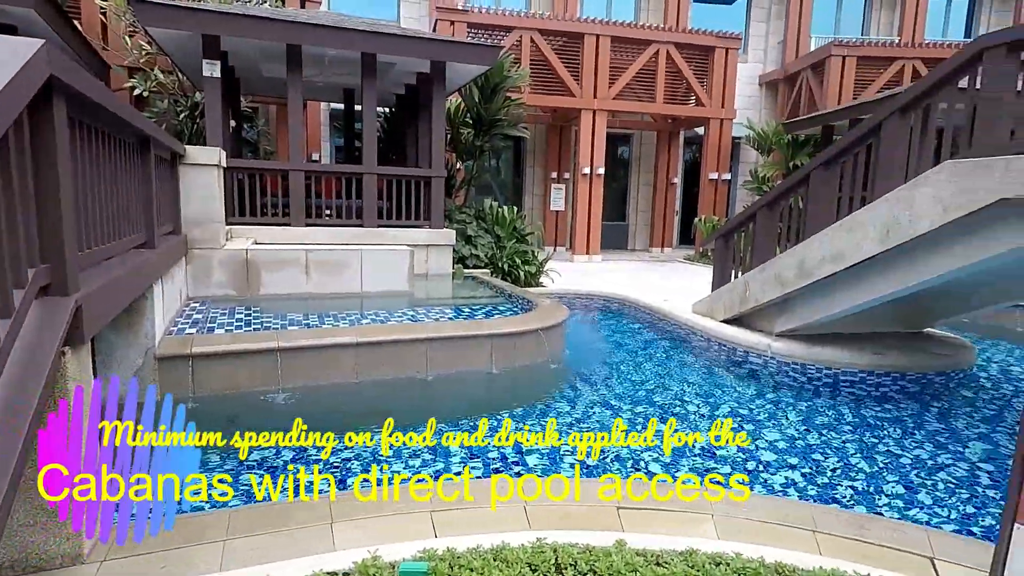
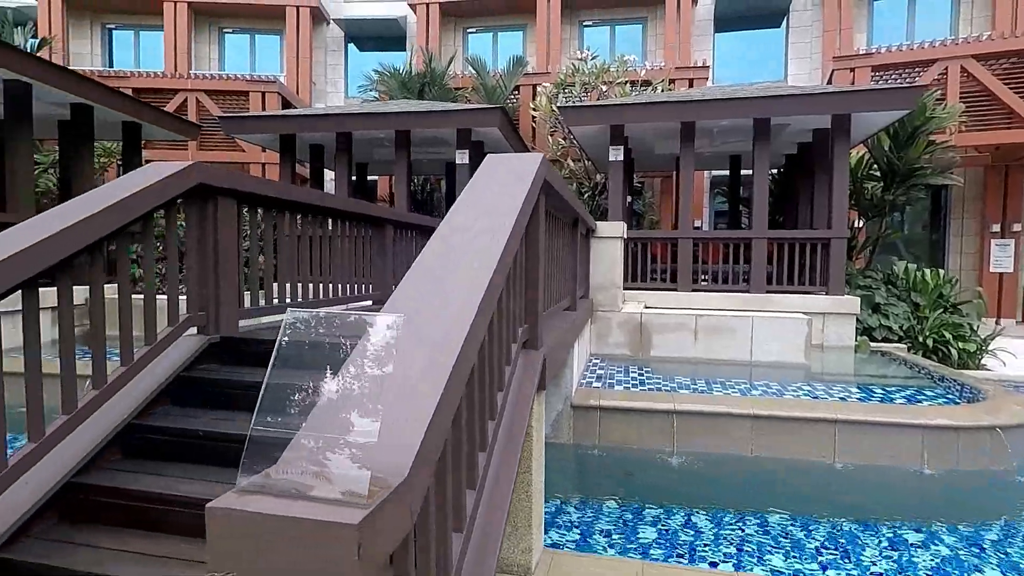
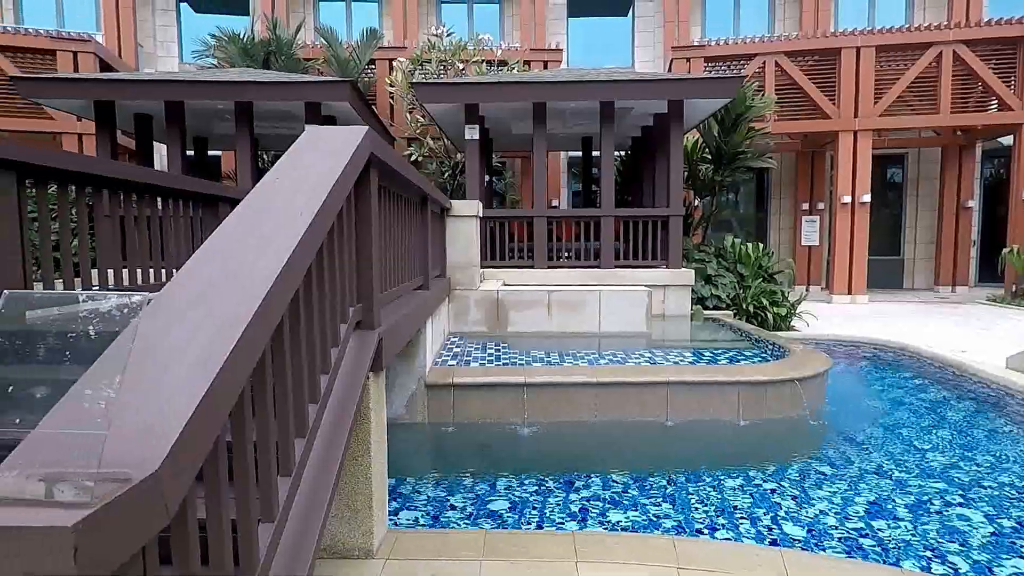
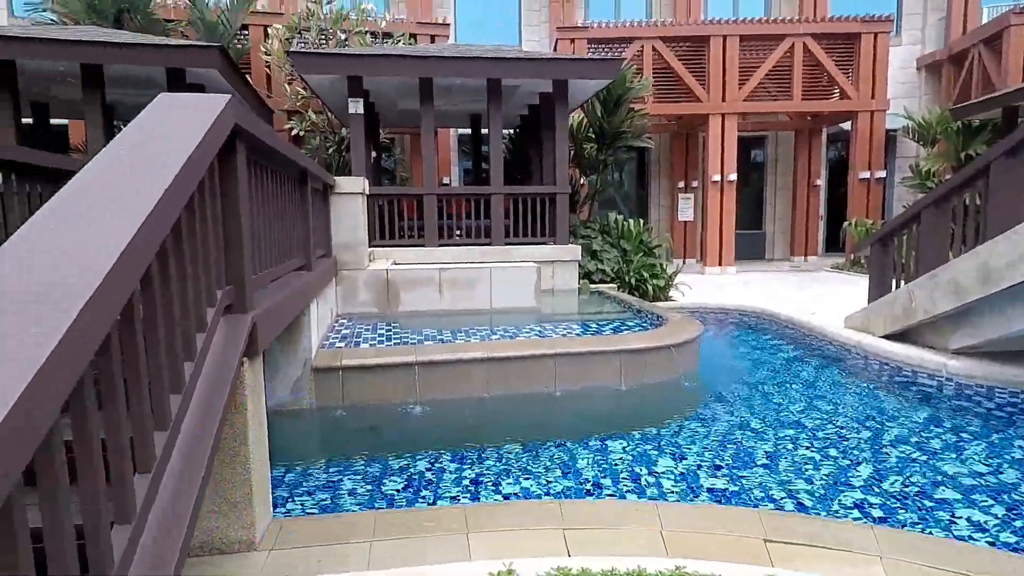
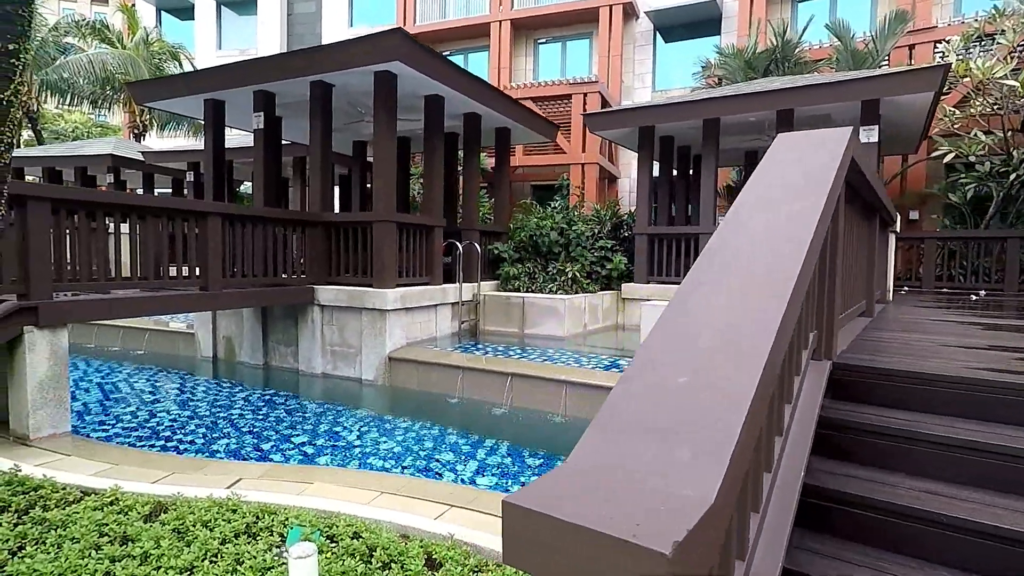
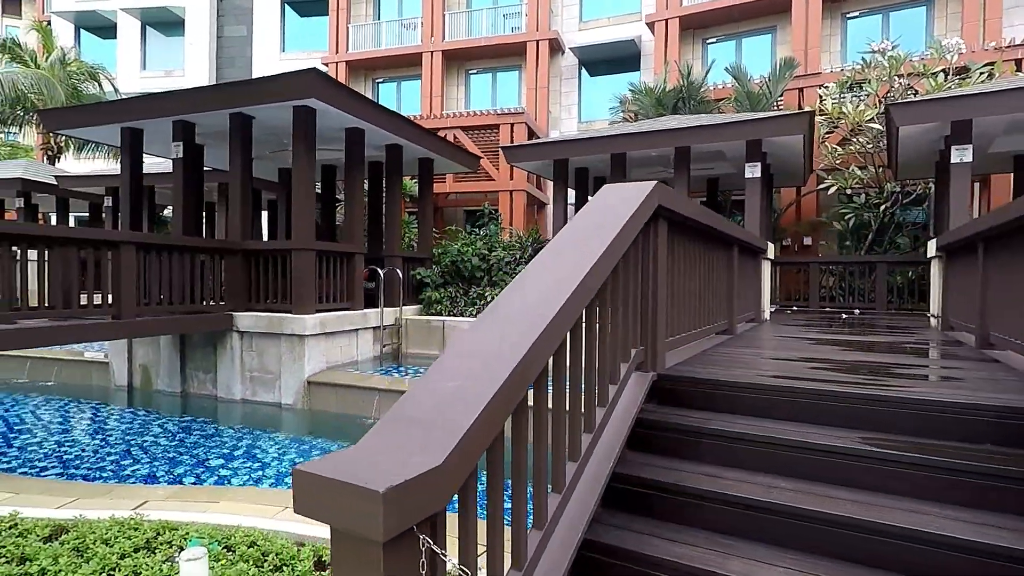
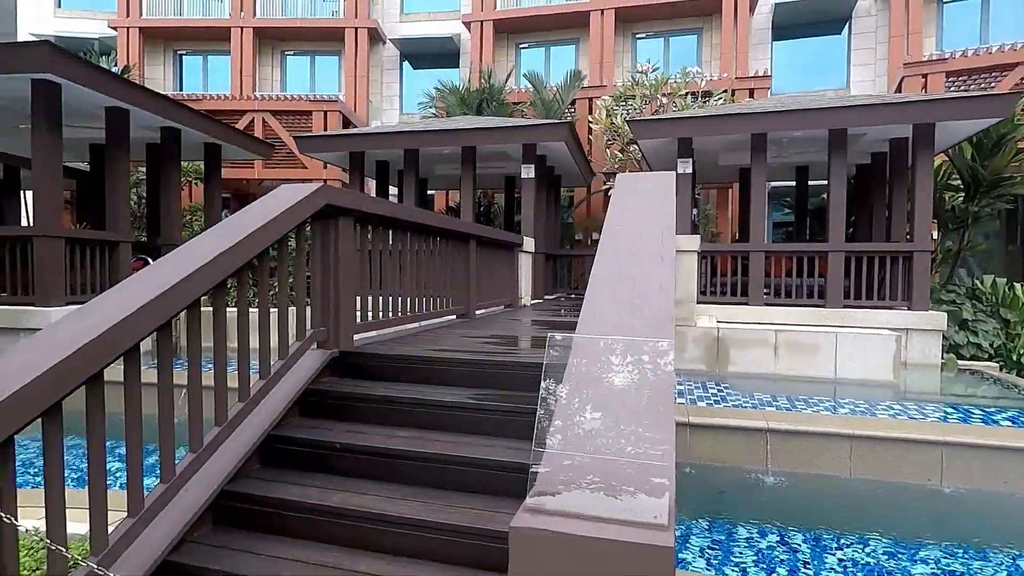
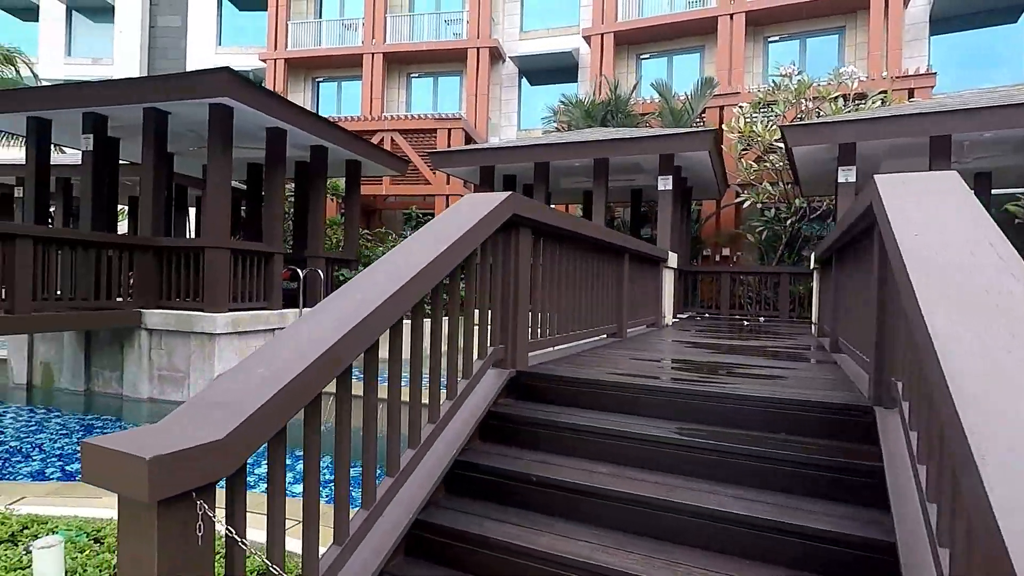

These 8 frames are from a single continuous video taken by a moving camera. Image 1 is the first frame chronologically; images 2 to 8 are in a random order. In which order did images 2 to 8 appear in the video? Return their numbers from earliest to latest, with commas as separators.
4, 3, 2, 7, 8, 6, 5
